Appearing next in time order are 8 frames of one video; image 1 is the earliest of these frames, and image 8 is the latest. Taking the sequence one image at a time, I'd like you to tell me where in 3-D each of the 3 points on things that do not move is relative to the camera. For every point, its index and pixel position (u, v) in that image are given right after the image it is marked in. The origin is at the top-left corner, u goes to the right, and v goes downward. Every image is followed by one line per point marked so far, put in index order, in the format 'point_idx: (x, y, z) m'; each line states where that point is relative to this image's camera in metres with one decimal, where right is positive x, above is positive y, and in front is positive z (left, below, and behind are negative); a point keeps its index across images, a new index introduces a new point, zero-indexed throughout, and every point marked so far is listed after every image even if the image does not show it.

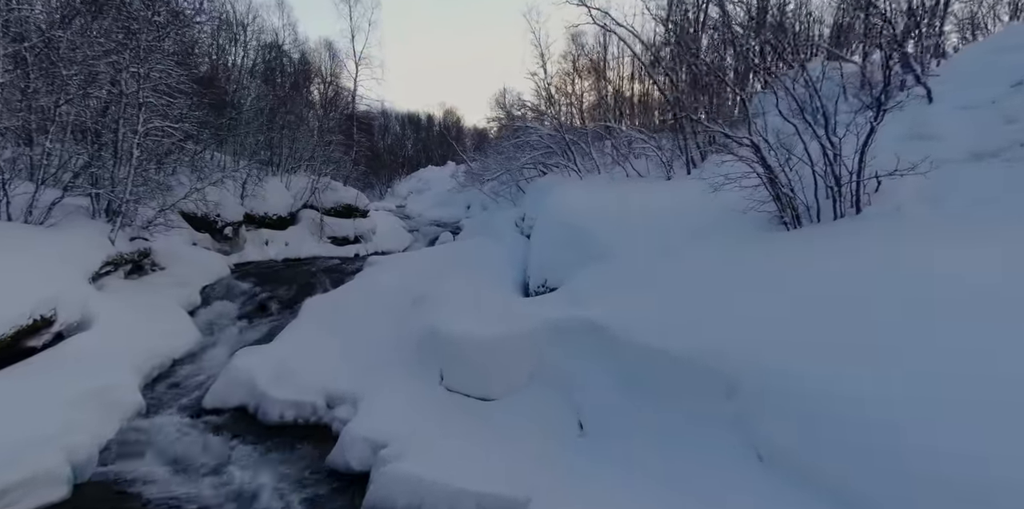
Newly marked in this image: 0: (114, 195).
0: (-8.3, +1.2, +10.5) m
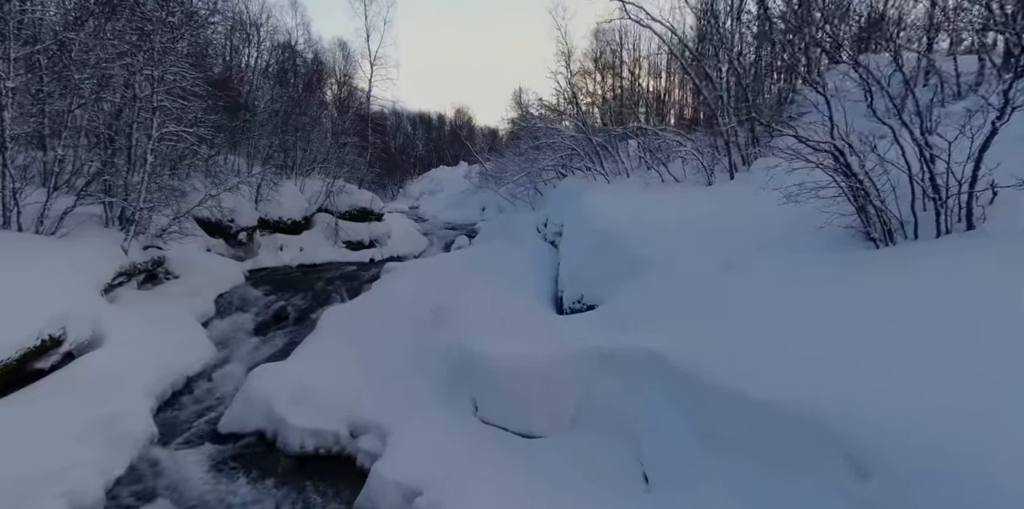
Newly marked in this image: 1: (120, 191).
0: (-7.7, +1.0, +10.2) m
1: (-8.2, +1.3, +10.6) m
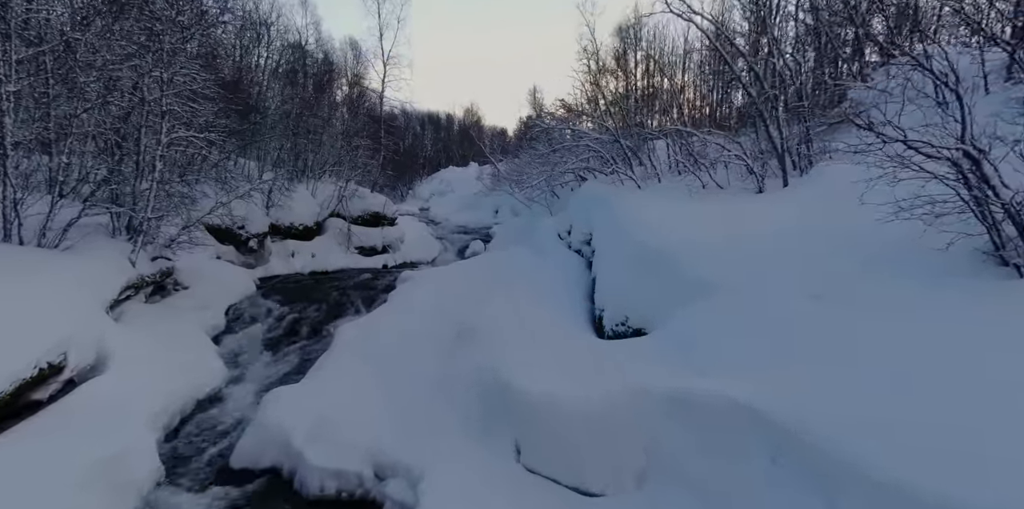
0: (-7.2, +0.8, +9.6) m
1: (-7.7, +1.1, +10.1) m
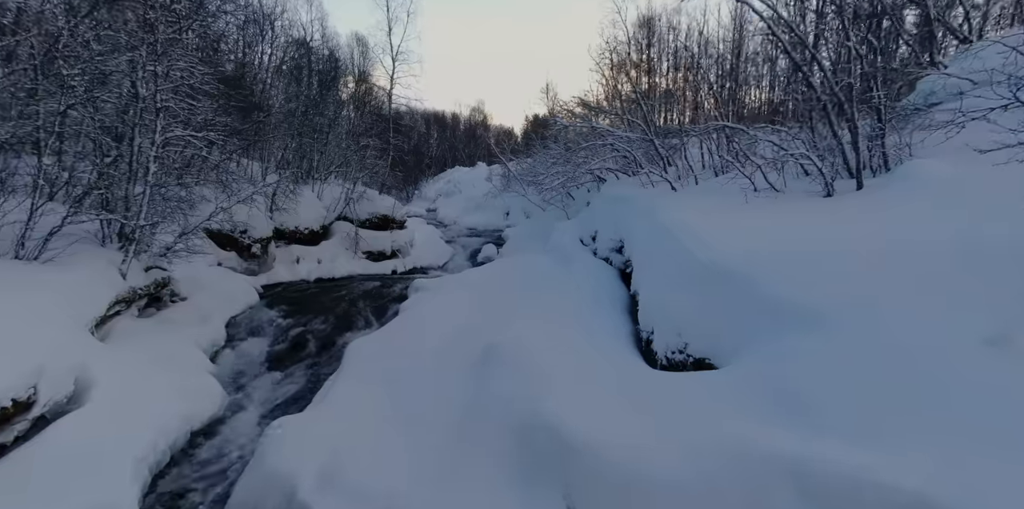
0: (-6.7, +0.6, +8.8) m
1: (-7.2, +0.9, +9.3) m
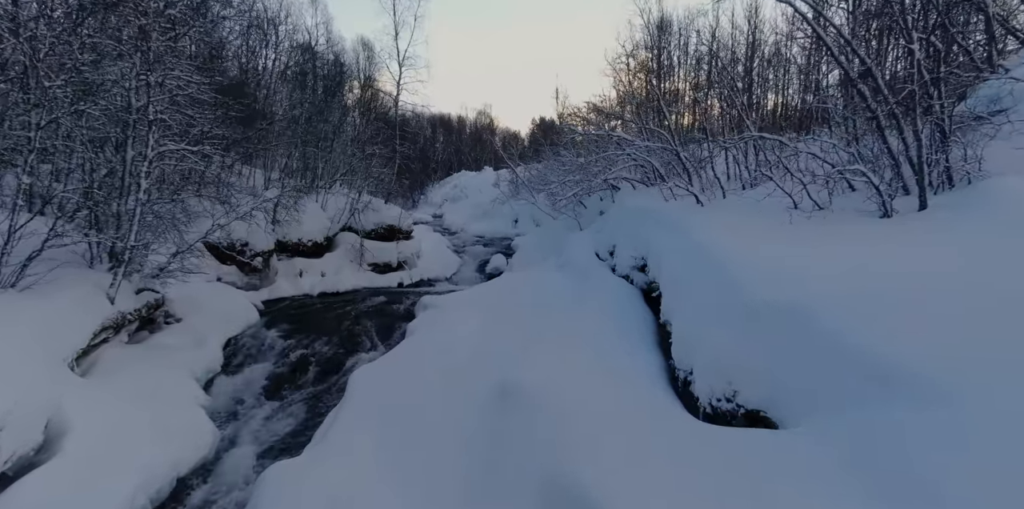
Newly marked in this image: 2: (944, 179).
0: (-6.5, +0.2, +8.2) m
1: (-6.9, +0.5, +8.7) m
2: (+6.0, +1.0, +7.1) m
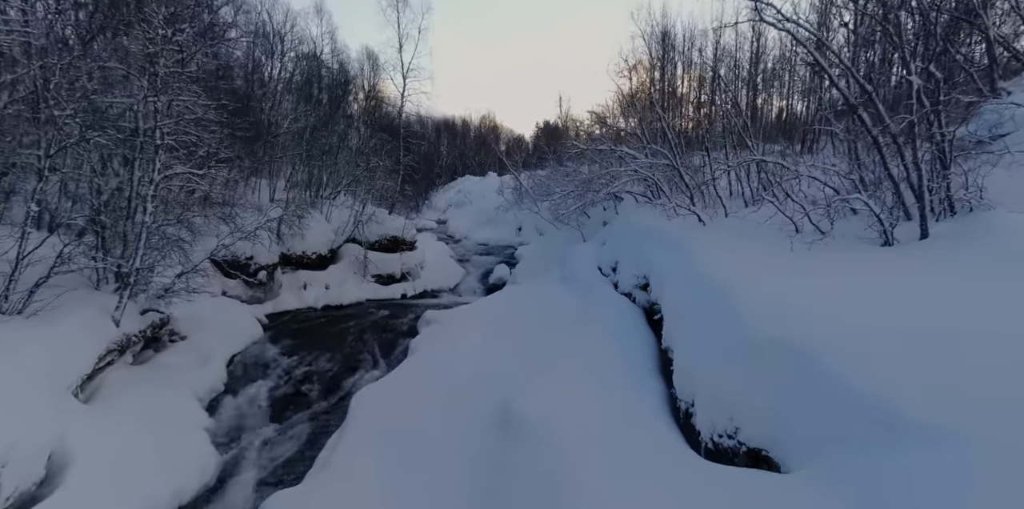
0: (-6.4, -0.1, +8.3) m
1: (-6.9, +0.2, +8.8) m
2: (+6.1, +0.7, +7.0) m
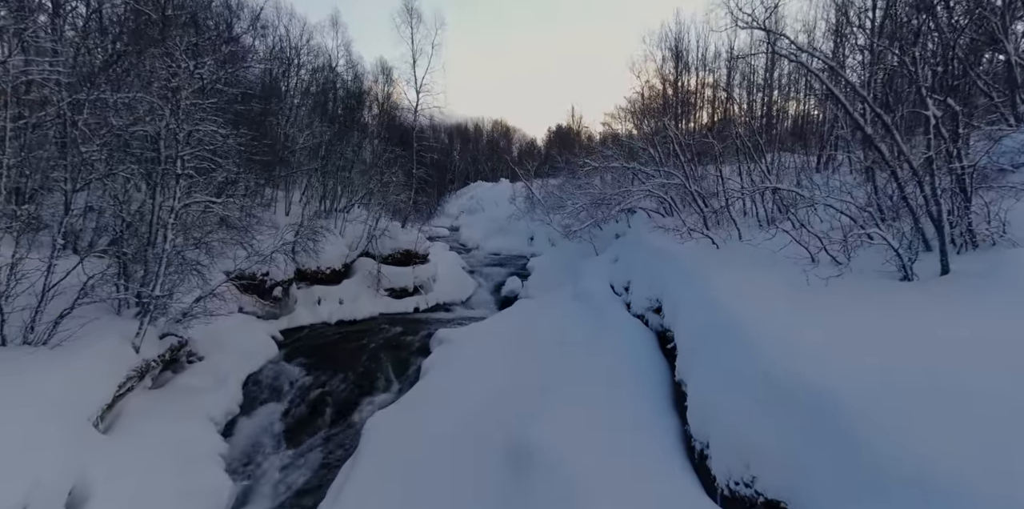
0: (-6.2, -0.6, +8.5) m
1: (-6.7, -0.3, +8.9) m
2: (+6.2, +0.2, +6.9) m
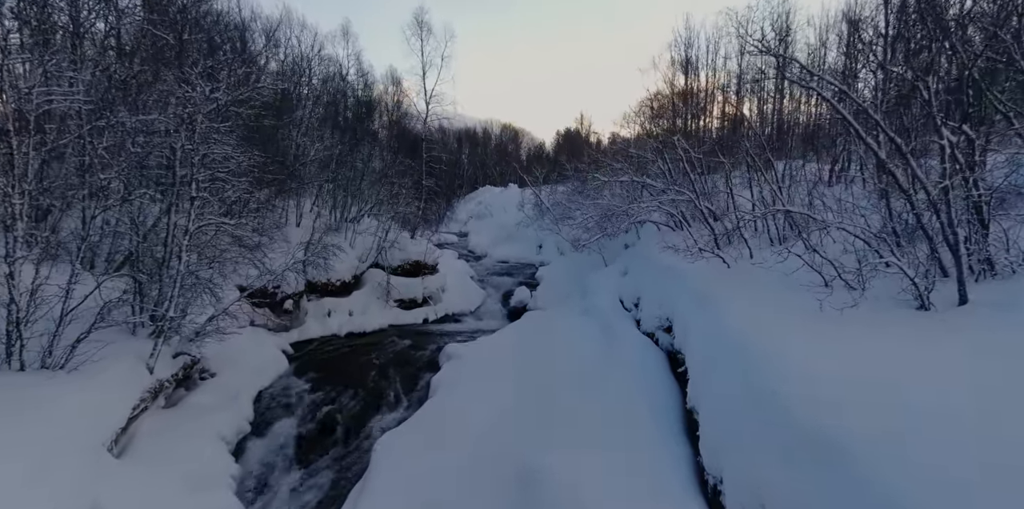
0: (-6.0, -0.9, +8.6) m
1: (-6.5, -0.6, +9.0) m
2: (+6.4, -0.2, +6.8) m
